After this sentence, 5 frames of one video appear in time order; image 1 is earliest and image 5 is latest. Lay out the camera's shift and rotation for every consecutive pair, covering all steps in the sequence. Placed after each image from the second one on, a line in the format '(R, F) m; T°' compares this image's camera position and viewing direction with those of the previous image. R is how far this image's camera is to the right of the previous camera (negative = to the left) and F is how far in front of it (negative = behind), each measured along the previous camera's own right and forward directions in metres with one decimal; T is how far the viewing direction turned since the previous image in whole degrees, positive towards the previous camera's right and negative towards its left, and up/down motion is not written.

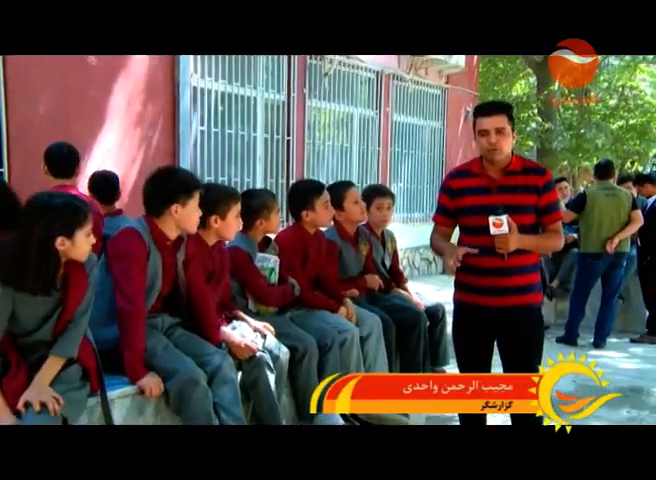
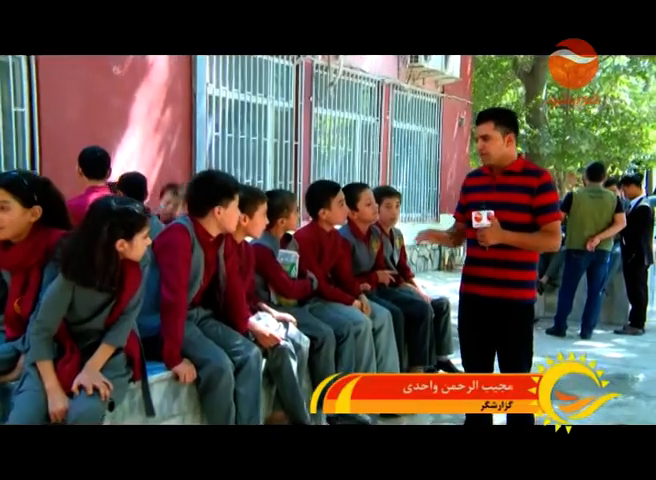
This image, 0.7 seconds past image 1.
(-0.2, -0.2) m; +2°
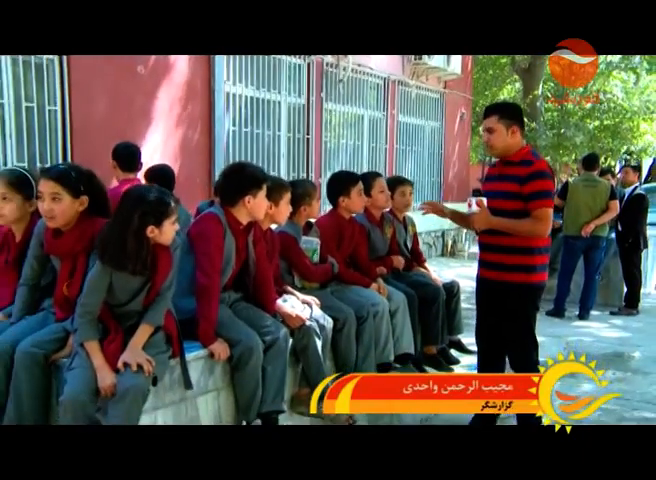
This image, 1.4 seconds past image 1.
(-0.1, -0.2) m; +1°
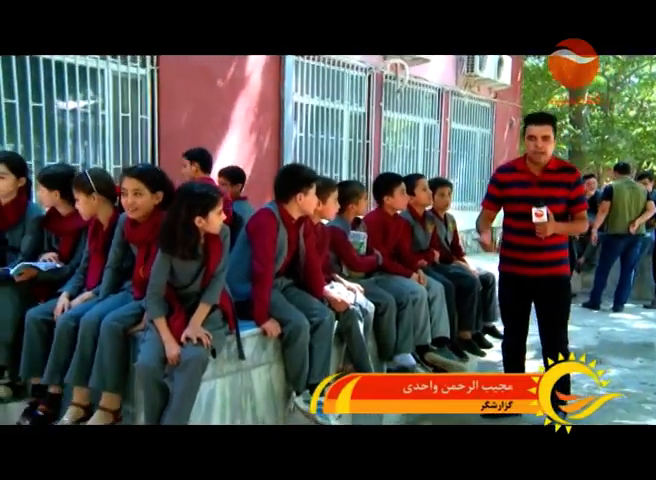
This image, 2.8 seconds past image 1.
(+0.2, -0.4) m; -6°
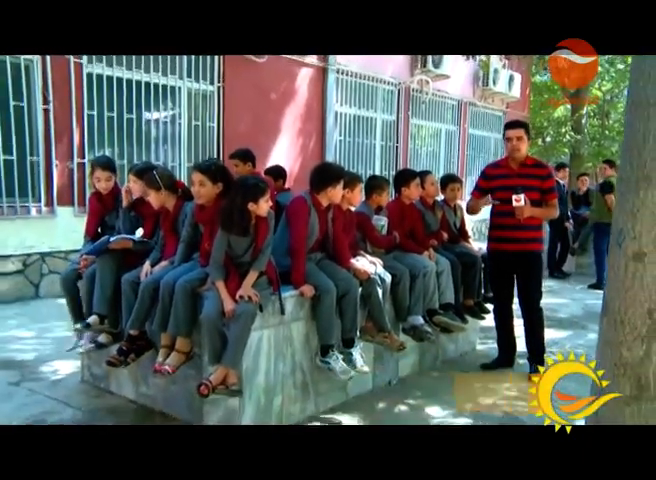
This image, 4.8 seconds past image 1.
(+0.2, -0.9) m; -4°
